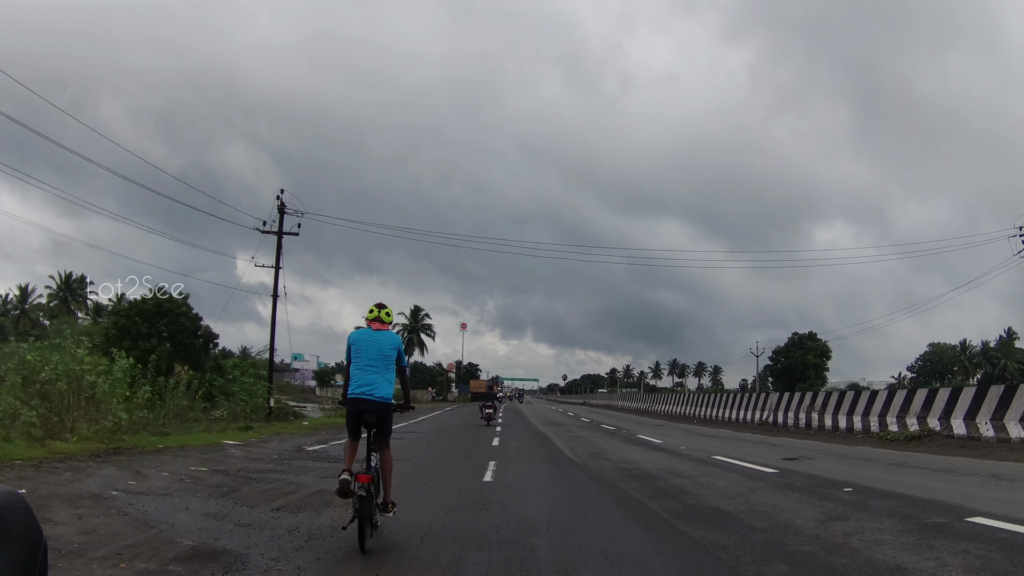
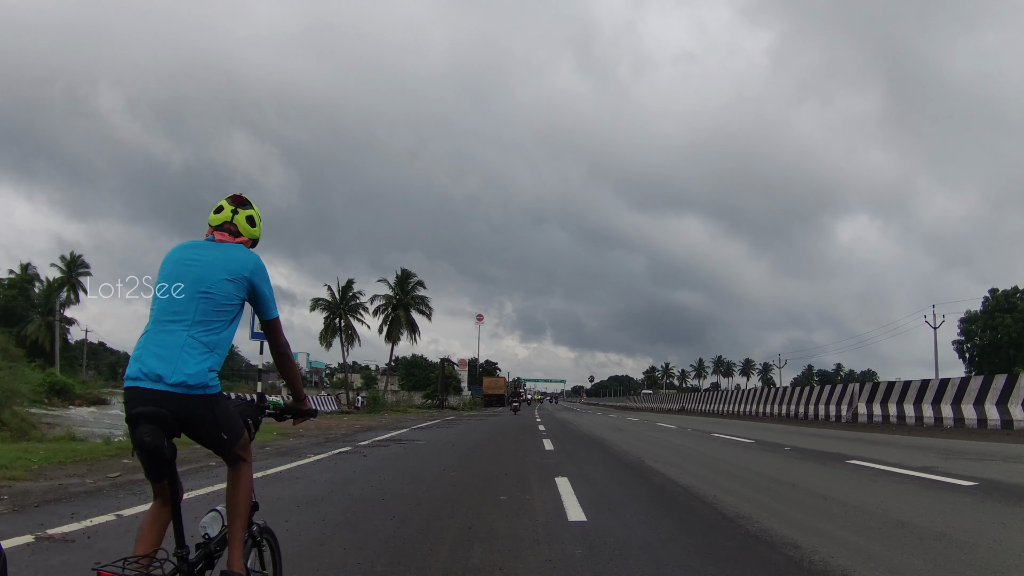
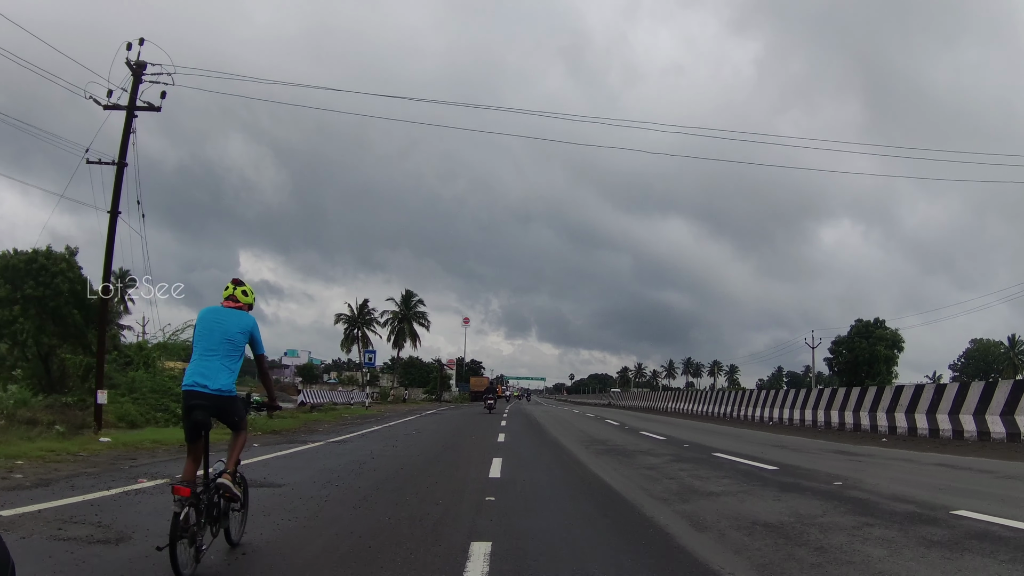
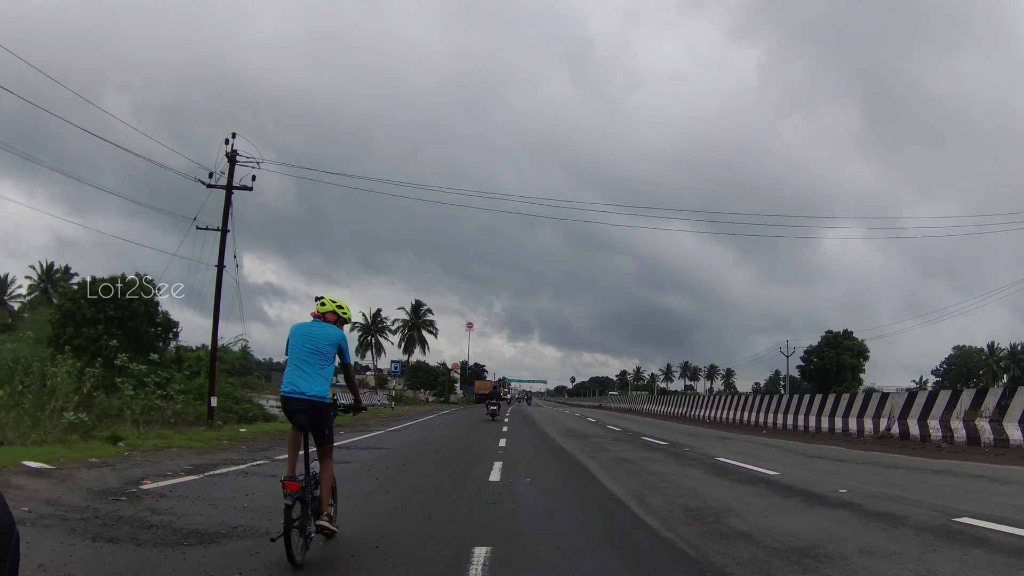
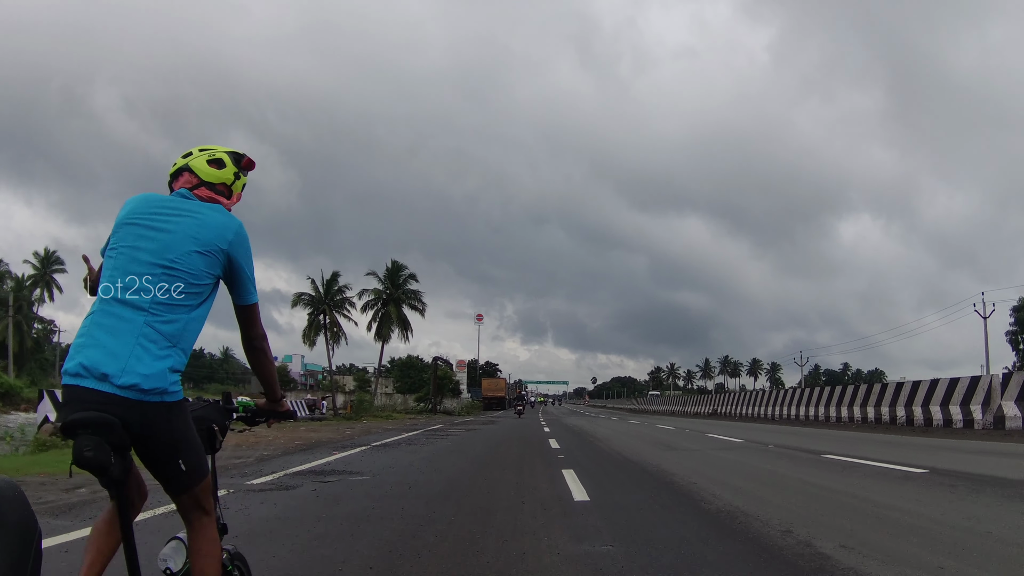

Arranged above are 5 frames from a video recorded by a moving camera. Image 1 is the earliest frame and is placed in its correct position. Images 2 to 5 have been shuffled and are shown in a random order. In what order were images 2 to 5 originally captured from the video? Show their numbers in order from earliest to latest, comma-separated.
4, 3, 2, 5
